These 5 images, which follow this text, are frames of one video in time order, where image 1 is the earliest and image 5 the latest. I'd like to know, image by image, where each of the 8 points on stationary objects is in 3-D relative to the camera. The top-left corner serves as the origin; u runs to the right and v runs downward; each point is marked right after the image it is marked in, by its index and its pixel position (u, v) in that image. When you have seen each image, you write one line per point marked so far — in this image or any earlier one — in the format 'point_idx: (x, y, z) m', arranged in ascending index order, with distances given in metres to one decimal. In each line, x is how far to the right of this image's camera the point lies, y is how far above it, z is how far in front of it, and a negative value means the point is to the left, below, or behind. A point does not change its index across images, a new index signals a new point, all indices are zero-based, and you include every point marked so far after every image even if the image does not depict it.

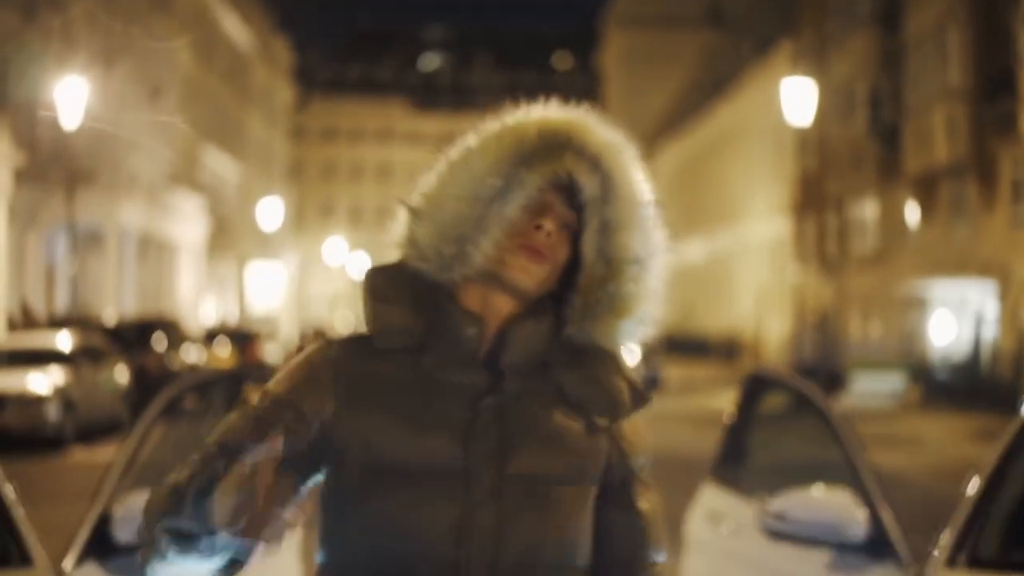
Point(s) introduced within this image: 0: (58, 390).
0: (-5.3, -1.2, +19.2) m
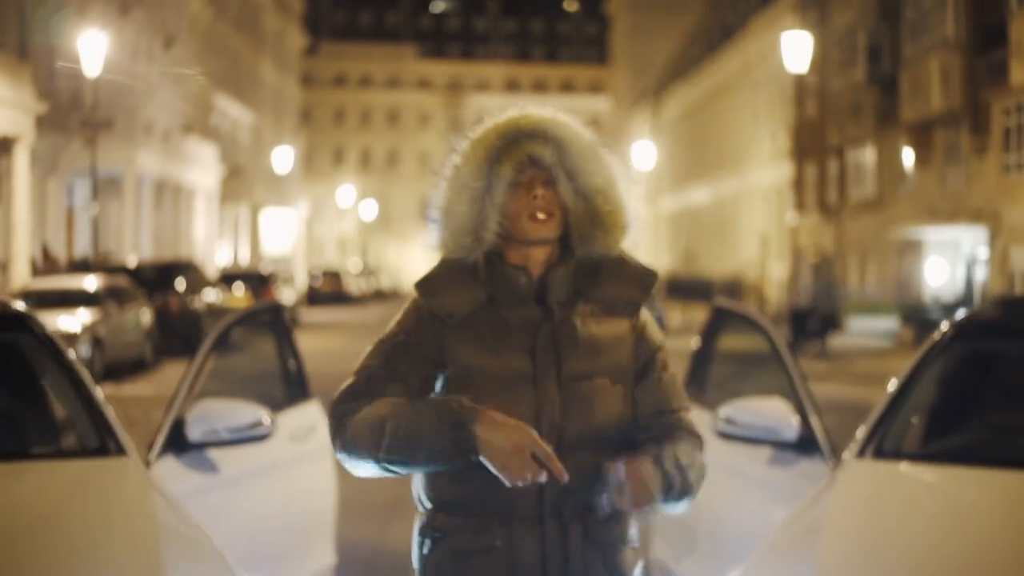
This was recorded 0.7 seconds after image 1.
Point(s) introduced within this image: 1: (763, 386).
0: (-5.2, -0.5, +20.3) m
1: (+2.6, -1.0, +16.6) m
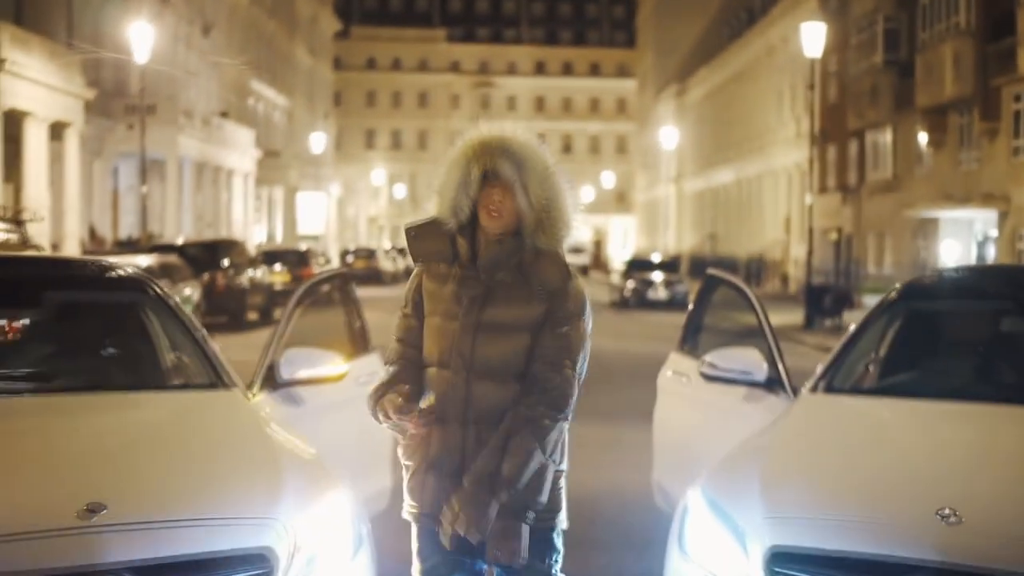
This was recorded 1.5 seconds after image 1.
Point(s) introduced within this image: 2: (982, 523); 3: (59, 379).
0: (-4.8, -0.2, +21.7) m
1: (+2.9, -0.8, +17.9) m
2: (+1.1, -0.5, +3.9) m
3: (-1.6, -0.3, +5.8) m
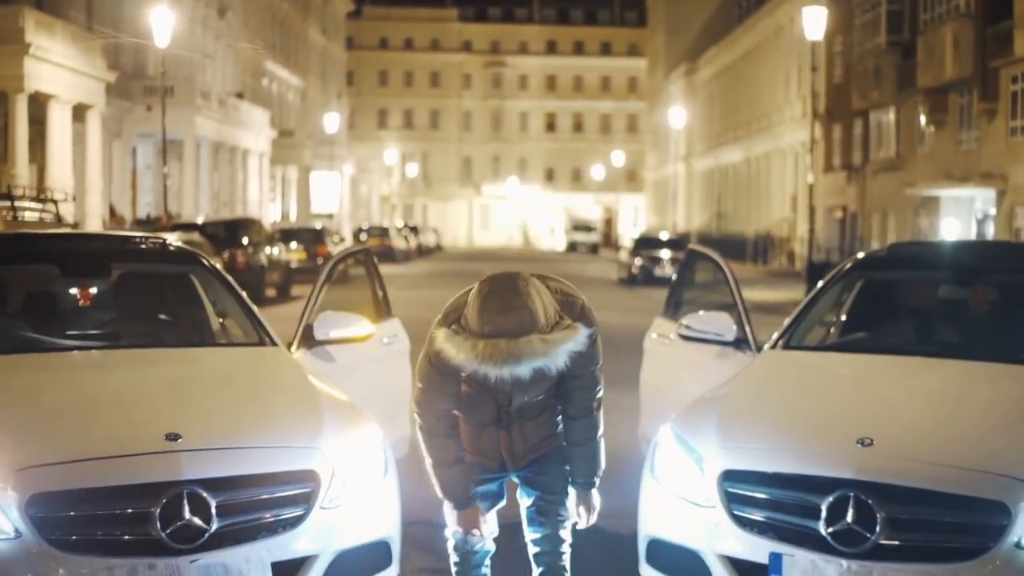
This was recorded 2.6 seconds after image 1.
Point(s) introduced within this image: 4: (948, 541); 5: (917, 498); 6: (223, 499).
0: (-4.7, +0.1, +22.6) m
1: (+3.0, -0.5, +18.8) m
2: (+1.1, -0.5, +4.8) m
3: (-1.6, -0.2, +6.8) m
4: (+1.2, -0.7, +4.5) m
5: (+1.1, -0.6, +4.6) m
6: (-0.8, -0.6, +4.8) m
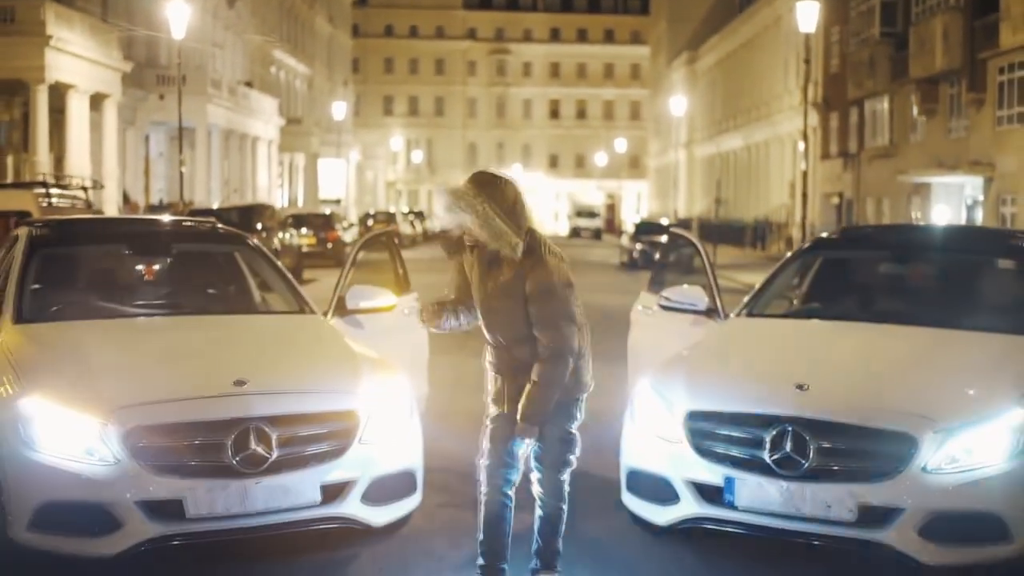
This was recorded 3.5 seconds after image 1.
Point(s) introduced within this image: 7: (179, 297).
0: (-4.6, +0.3, +23.7) m
1: (+3.0, -0.3, +19.9) m
2: (+1.1, -0.4, +5.9) m
3: (-1.5, -0.1, +7.9) m
4: (+1.2, -0.6, +5.6) m
5: (+1.2, -0.5, +5.7) m
6: (-0.8, -0.5, +5.9) m
7: (-1.6, 0.0, +8.1) m
